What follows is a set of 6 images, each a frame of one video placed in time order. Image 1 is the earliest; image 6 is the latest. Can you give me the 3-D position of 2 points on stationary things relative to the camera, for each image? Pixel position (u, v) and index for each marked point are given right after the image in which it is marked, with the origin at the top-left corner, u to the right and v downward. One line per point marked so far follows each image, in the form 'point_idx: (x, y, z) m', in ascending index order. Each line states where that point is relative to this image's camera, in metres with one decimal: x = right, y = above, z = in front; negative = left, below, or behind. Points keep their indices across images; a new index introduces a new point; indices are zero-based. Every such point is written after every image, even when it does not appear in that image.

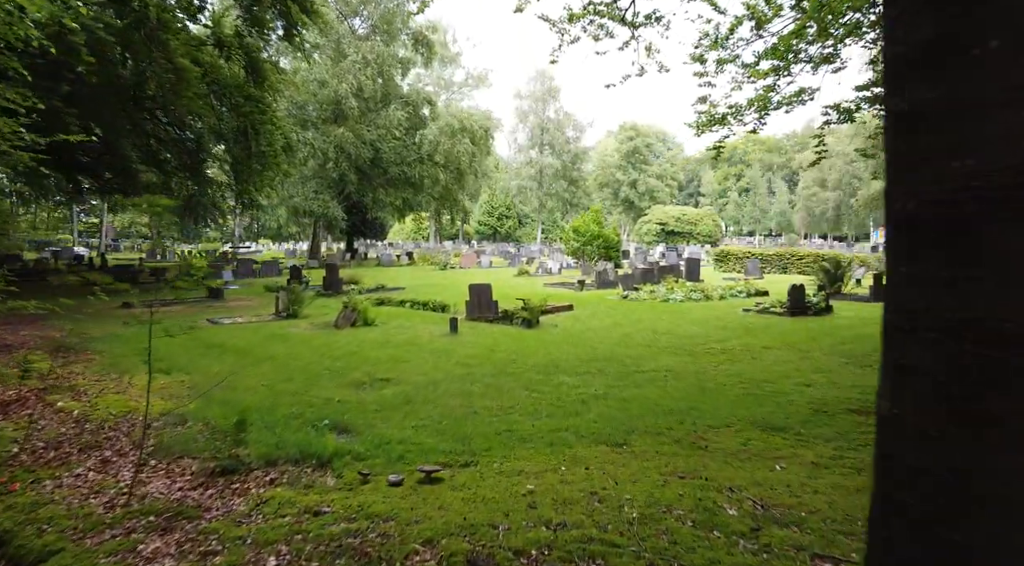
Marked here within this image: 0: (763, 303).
0: (+5.0, -0.4, +14.5) m
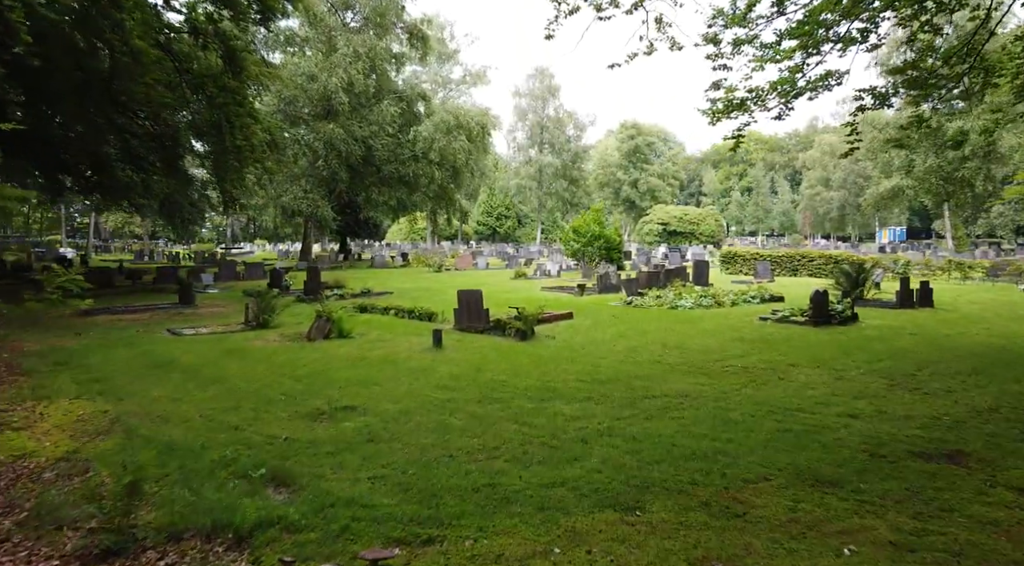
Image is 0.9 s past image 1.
0: (+4.9, -0.5, +13.2) m
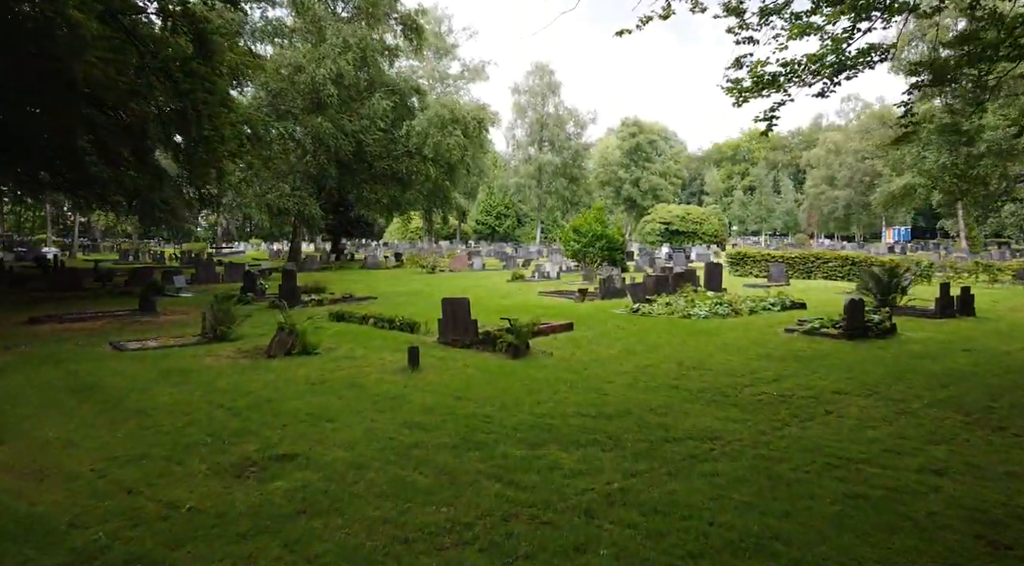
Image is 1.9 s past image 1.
0: (+4.7, -0.6, +11.7) m
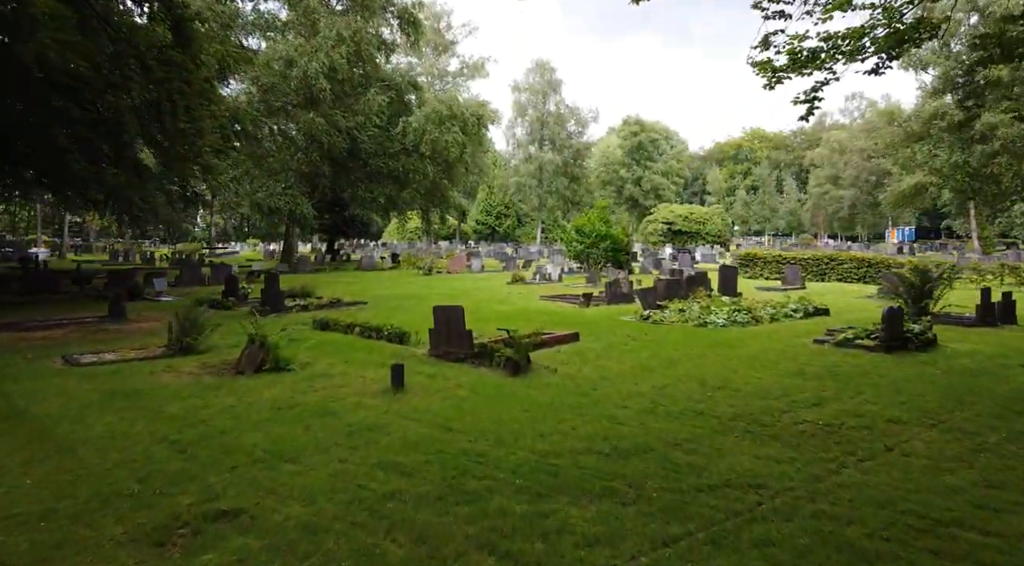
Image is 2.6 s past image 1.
0: (+4.7, -0.7, +10.6) m
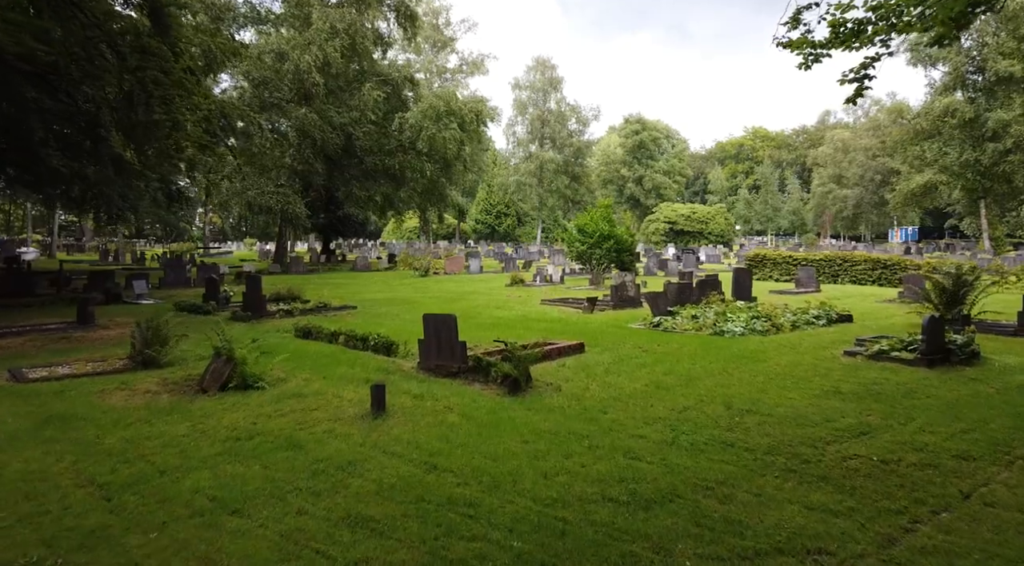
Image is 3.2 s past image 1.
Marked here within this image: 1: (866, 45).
0: (+4.7, -0.8, +9.6) m
1: (+3.0, +2.0, +6.3) m
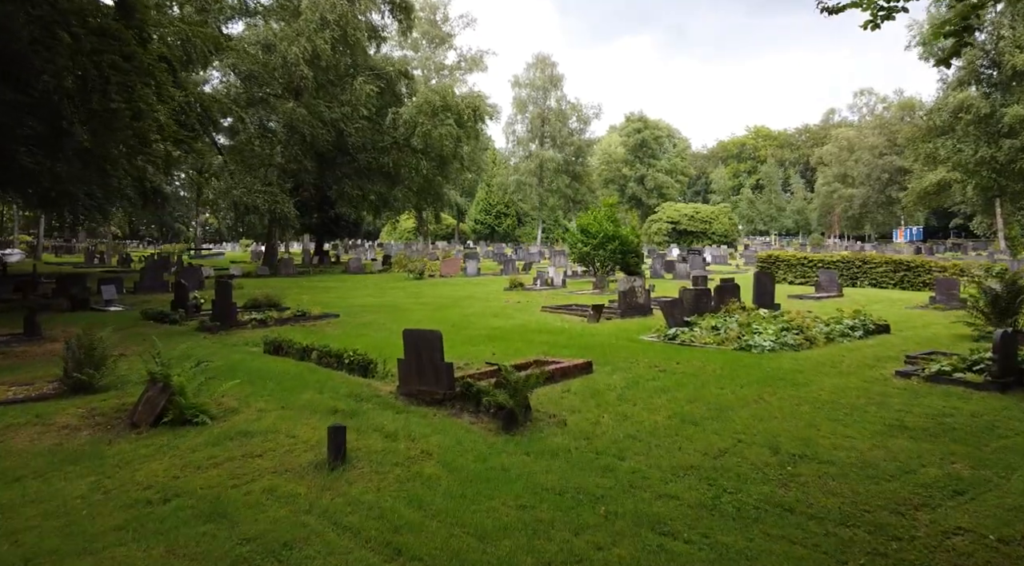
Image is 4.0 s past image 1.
0: (+4.7, -0.9, +8.3) m
1: (+3.0, +1.9, +5.0) m
